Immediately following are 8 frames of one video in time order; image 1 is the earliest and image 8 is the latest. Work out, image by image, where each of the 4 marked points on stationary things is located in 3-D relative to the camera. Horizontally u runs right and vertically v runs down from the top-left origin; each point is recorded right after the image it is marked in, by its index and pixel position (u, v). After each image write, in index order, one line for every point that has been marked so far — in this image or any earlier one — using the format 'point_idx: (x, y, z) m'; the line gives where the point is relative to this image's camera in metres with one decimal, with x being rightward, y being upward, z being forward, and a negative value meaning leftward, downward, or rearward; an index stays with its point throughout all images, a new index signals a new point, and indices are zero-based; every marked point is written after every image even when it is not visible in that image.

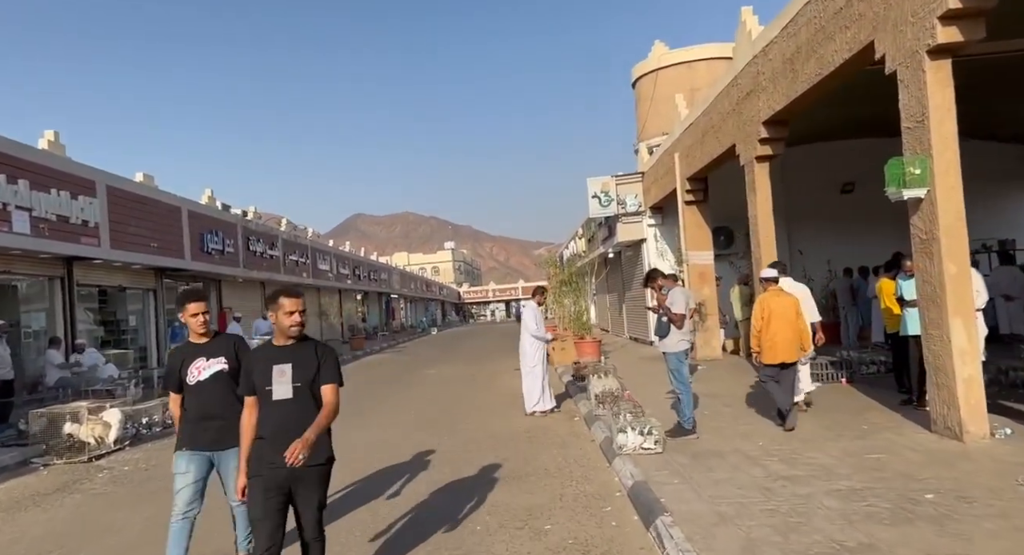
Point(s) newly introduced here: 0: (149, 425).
0: (-5.9, -2.4, +11.7) m
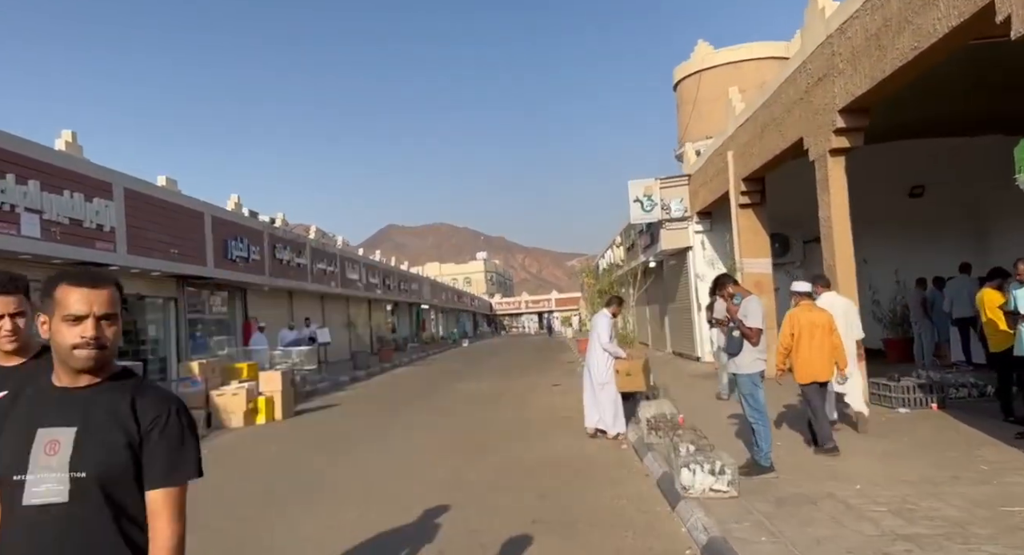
0: (-5.4, -2.5, +10.8) m
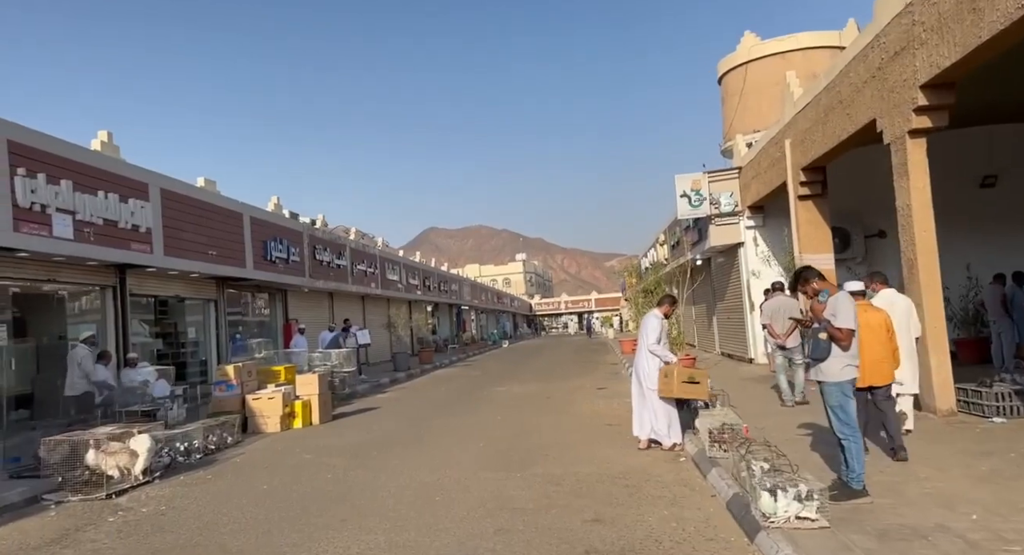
0: (-4.7, -2.5, +10.4) m
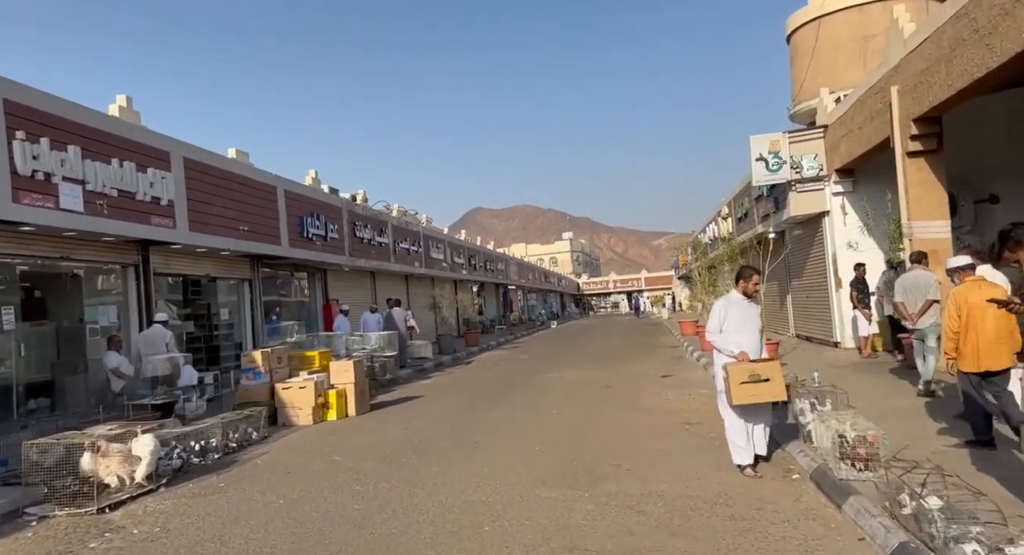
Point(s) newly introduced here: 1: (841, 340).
0: (-3.9, -2.2, +9.1) m
1: (+7.5, -1.4, +16.6) m
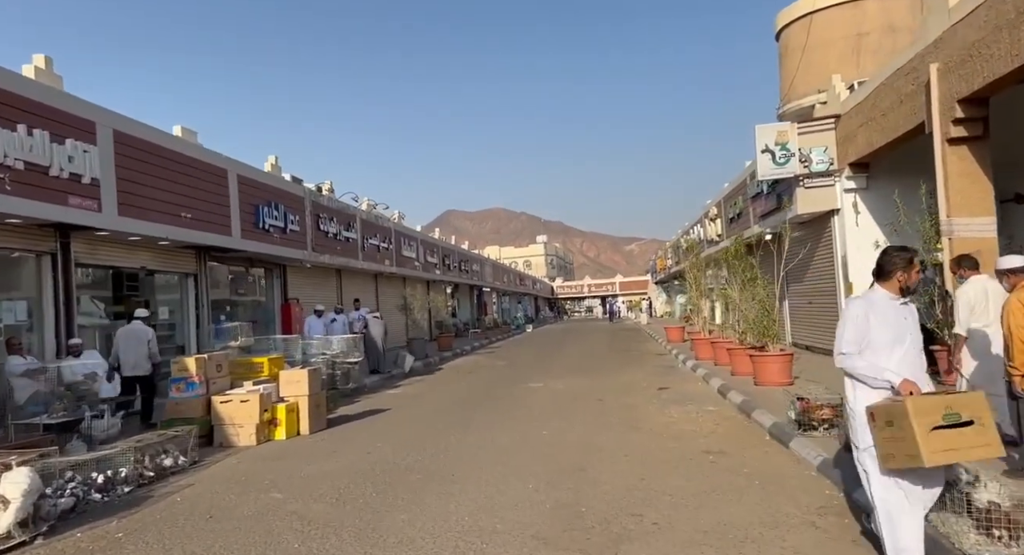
0: (-4.1, -2.1, +7.2) m
1: (+7.1, -1.5, +15.1) m
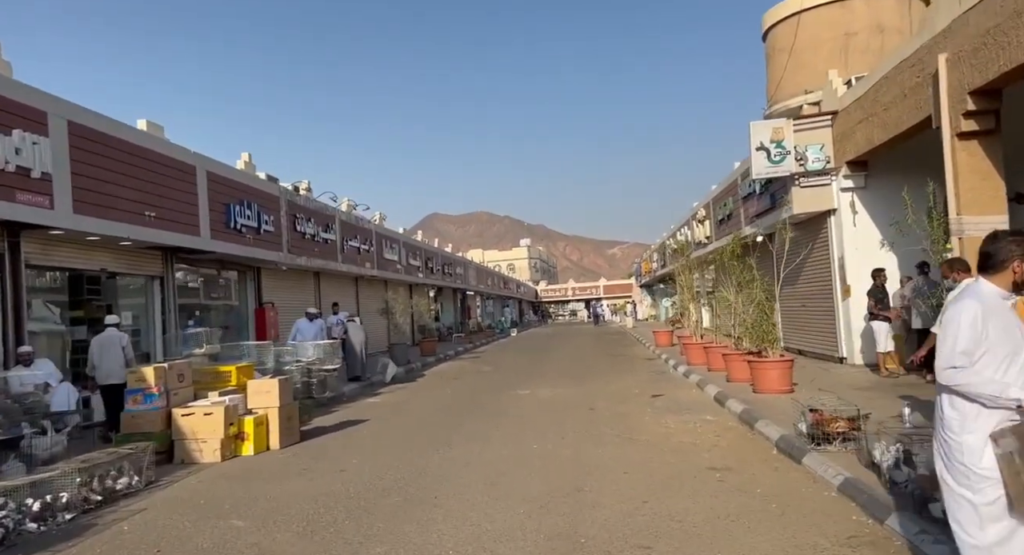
0: (-4.2, -2.1, +6.4) m
1: (+6.8, -1.6, +14.6) m
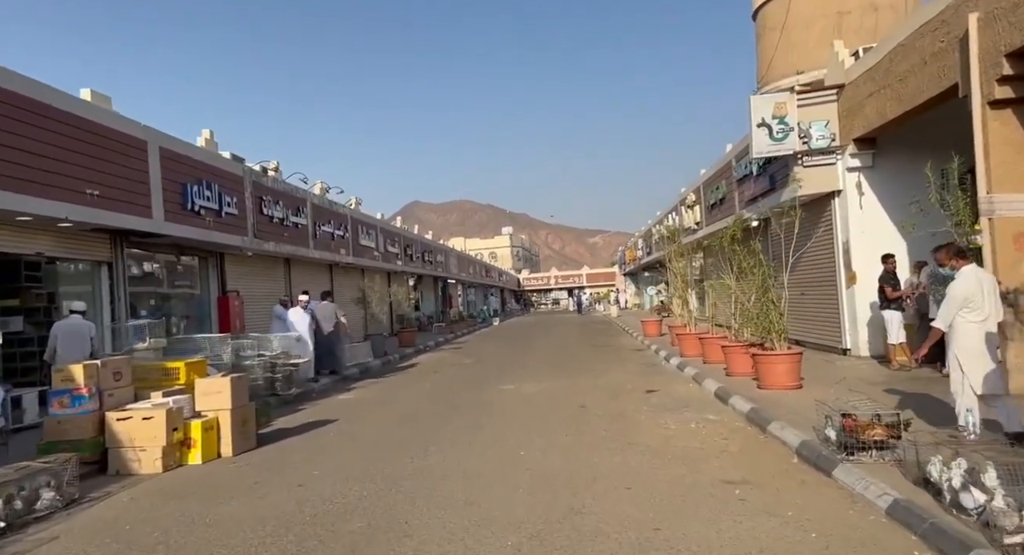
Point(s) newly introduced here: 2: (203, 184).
0: (-4.3, -2.0, +5.3) m
1: (+6.5, -1.3, +13.7) m
2: (-6.6, +2.0, +15.4) m
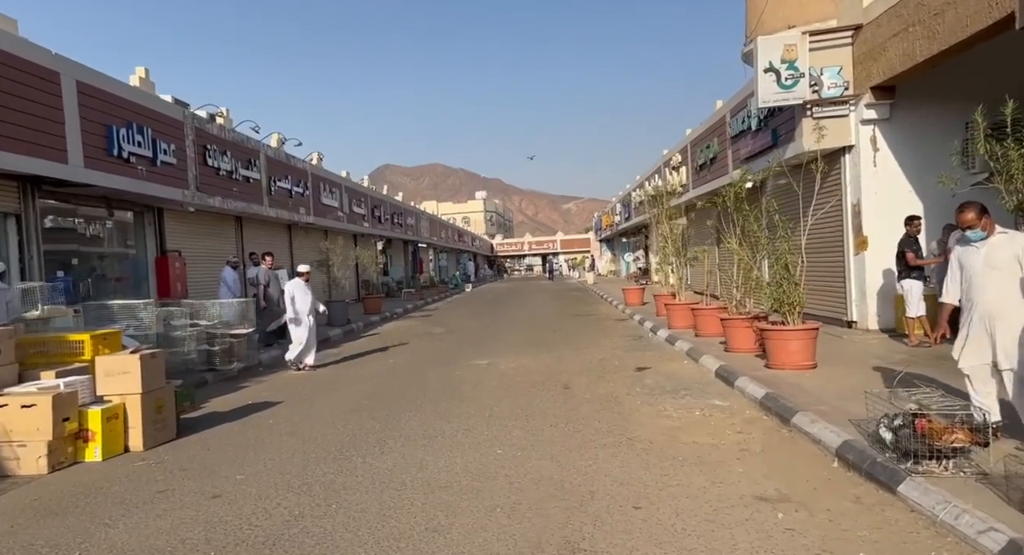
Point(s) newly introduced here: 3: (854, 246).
0: (-4.5, -1.7, +3.6) m
1: (+6.0, -0.7, +12.4) m
2: (-7.1, +2.8, +13.5) m
3: (+5.9, +0.5, +12.3) m
